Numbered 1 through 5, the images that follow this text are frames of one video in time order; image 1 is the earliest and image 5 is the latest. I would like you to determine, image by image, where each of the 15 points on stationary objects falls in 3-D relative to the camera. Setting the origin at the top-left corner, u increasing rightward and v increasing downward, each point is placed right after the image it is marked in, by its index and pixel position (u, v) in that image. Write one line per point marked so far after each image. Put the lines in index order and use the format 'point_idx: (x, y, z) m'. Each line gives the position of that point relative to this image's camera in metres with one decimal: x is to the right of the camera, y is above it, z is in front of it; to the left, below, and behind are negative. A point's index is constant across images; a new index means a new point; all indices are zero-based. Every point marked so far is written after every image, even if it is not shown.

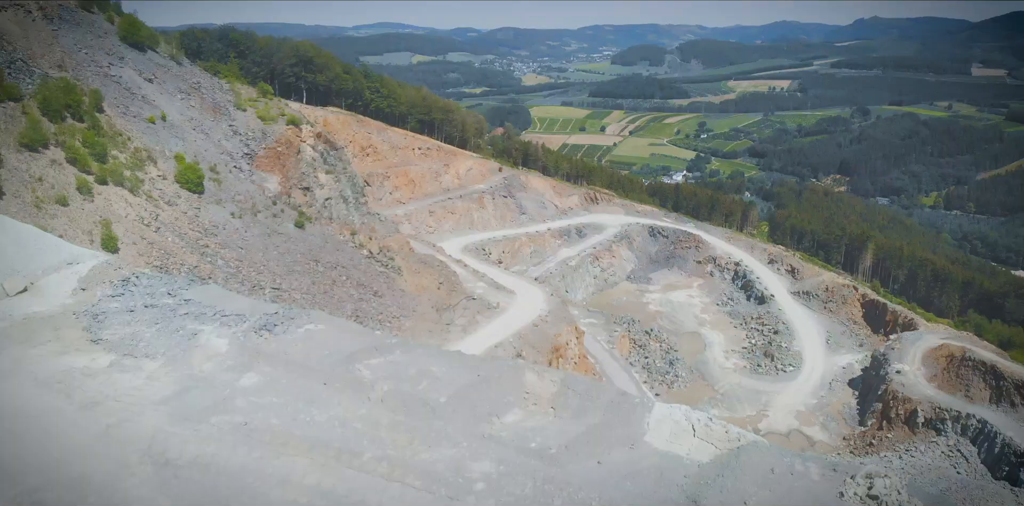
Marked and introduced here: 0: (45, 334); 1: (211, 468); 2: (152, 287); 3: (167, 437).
0: (-6.3, -1.1, +8.7) m
1: (-2.9, -2.0, +6.5) m
2: (-5.5, -0.5, +10.0) m
3: (-3.5, -1.8, +7.0) m
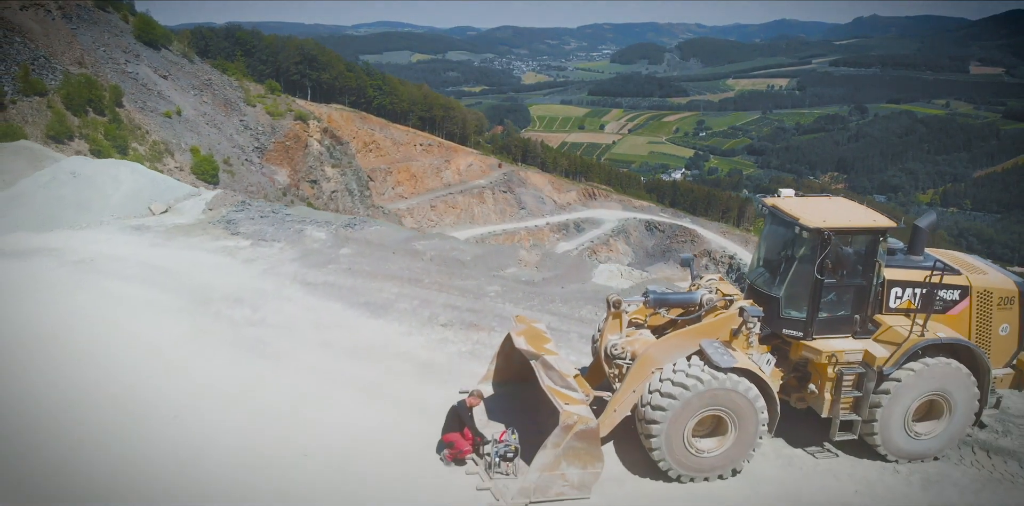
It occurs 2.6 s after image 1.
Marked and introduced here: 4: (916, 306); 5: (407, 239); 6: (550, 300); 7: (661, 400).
0: (-6.3, +0.4, +12.7) m
1: (-2.9, -0.6, +10.5) m
2: (-5.5, +1.0, +14.1) m
3: (-3.5, -0.3, +11.0) m
4: (+4.2, -0.5, +6.6) m
5: (-2.2, +0.3, +13.2) m
6: (+0.7, -0.8, +11.2) m
7: (+1.4, -1.4, +5.9) m
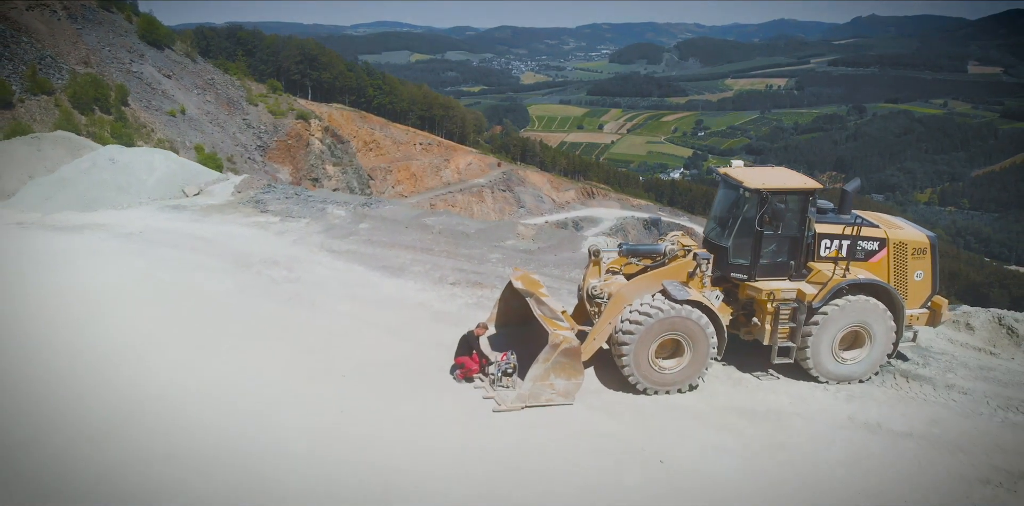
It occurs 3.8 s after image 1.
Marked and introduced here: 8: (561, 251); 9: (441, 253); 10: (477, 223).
0: (-6.3, +0.9, +14.2) m
1: (-3.0, 0.0, +12.0) m
2: (-5.6, +1.5, +15.5) m
3: (-3.5, +0.2, +12.5) m
4: (+4.2, 0.0, +8.1) m
5: (-2.2, +0.9, +14.6) m
6: (+0.7, -0.2, +12.7) m
7: (+1.4, -0.9, +7.4) m
8: (+1.1, 0.0, +14.1) m
9: (-1.4, 0.0, +12.5) m
10: (-0.9, +0.7, +15.2) m
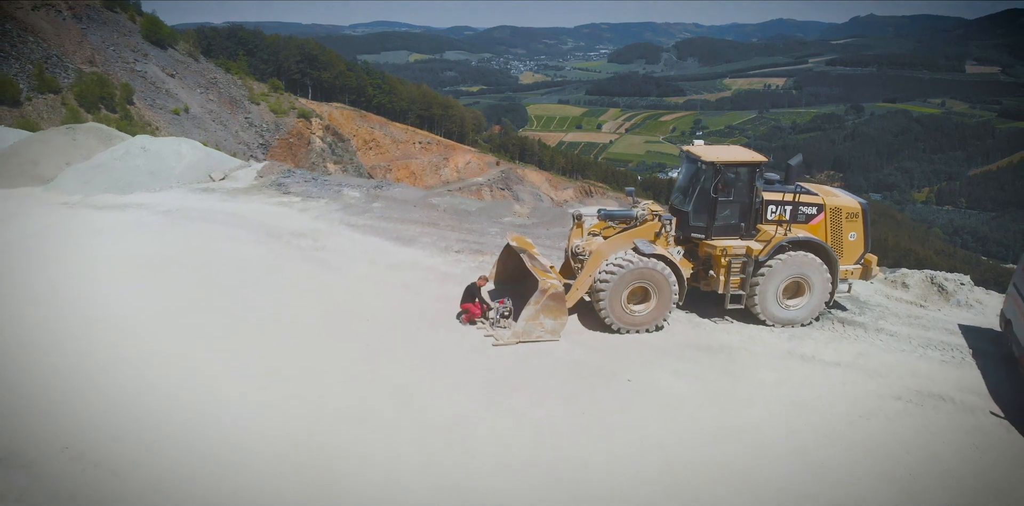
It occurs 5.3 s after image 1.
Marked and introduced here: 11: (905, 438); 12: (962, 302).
0: (-6.4, +1.5, +15.7) m
1: (-3.0, +0.5, +13.5) m
2: (-5.6, +2.1, +17.1) m
3: (-3.6, +0.7, +14.0) m
4: (+4.2, +0.5, +9.6) m
5: (-2.3, +1.4, +16.2) m
6: (+0.6, +0.3, +14.2) m
7: (+1.3, -0.3, +8.9) m
8: (+1.1, +0.6, +15.6) m
9: (-1.5, +0.5, +14.1) m
10: (-0.9, +1.3, +16.8) m
11: (+4.7, -2.2, +7.6) m
12: (+7.9, -0.8, +11.0) m
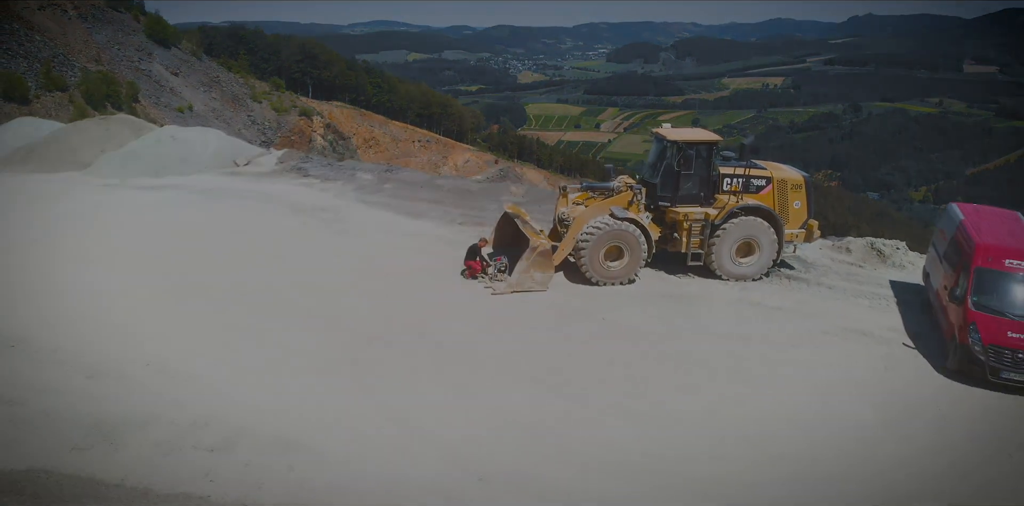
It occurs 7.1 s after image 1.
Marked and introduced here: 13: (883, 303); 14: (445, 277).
0: (-6.5, +2.1, +17.4) m
1: (-3.1, +1.1, +15.2) m
2: (-5.7, +2.7, +18.8) m
3: (-3.7, +1.3, +15.7) m
4: (+4.1, +1.1, +11.3) m
5: (-2.4, +2.0, +17.9) m
6: (+0.5, +0.9, +16.0) m
7: (+1.3, +0.3, +10.7) m
8: (+1.0, +1.2, +17.4) m
9: (-1.6, +1.2, +15.8) m
10: (-1.0, +1.9, +18.5) m
11: (+4.6, -1.6, +9.3) m
12: (+7.8, -0.2, +12.7) m
13: (+6.5, -0.9, +11.0) m
14: (-1.3, -0.5, +11.4) m
